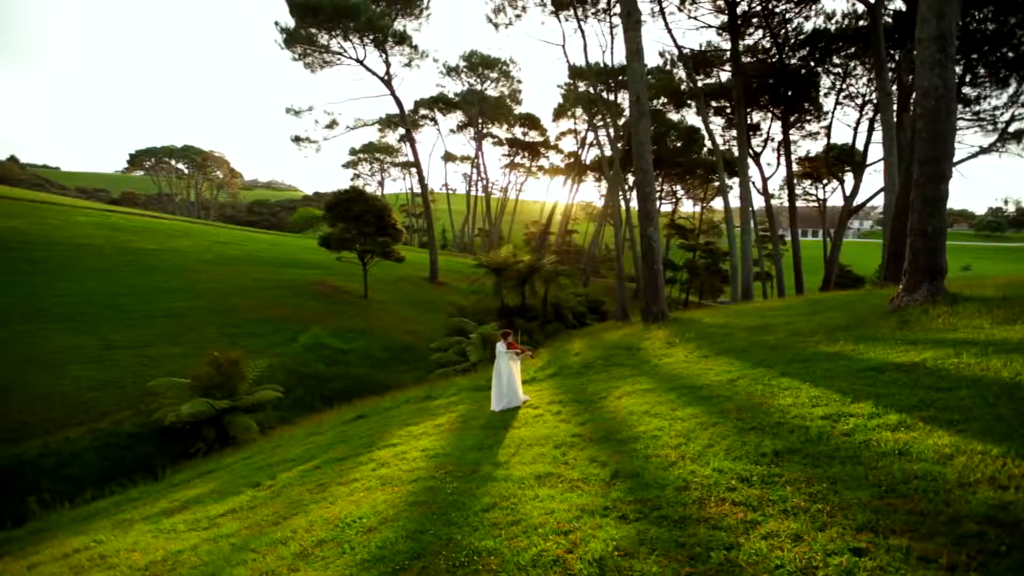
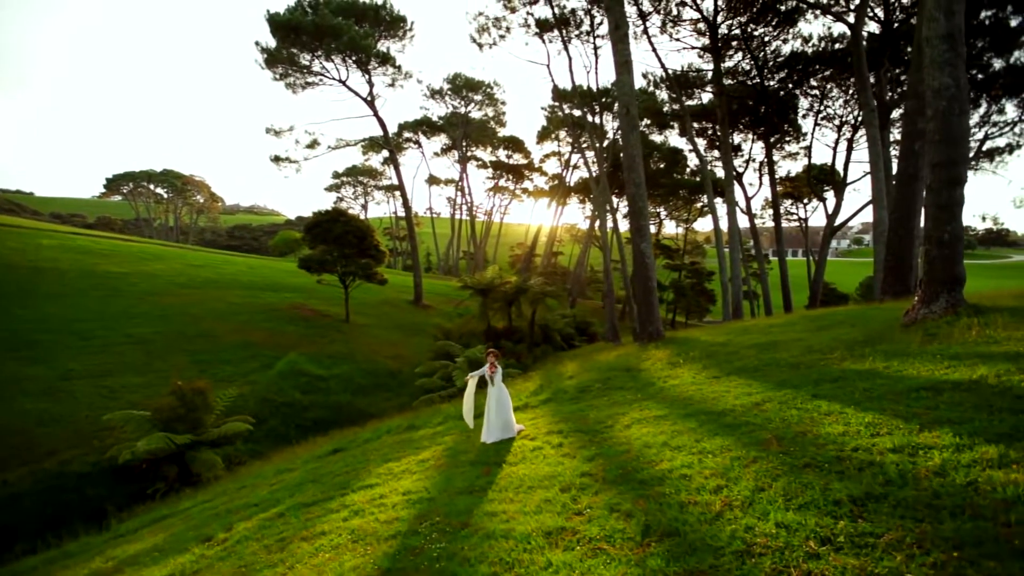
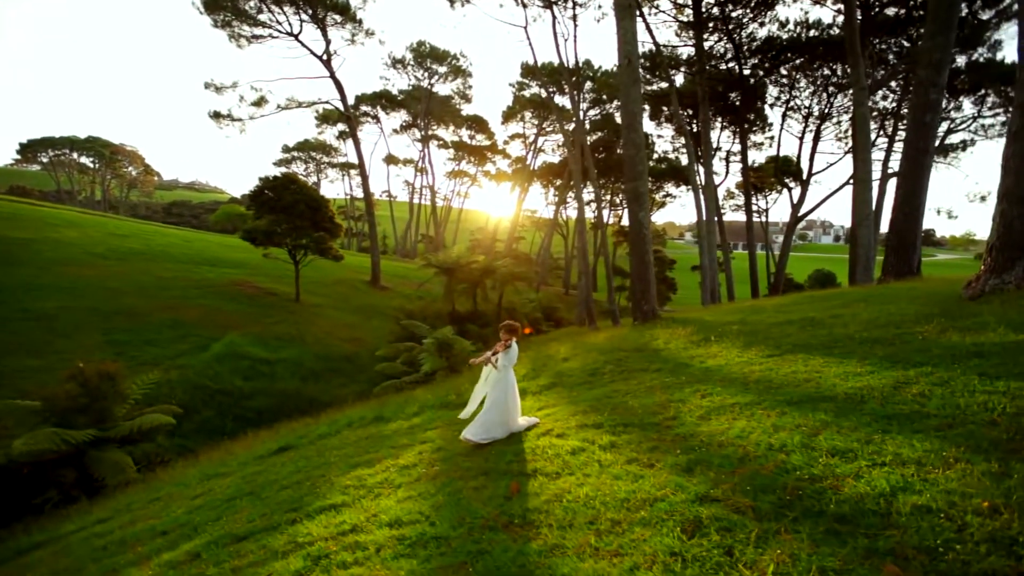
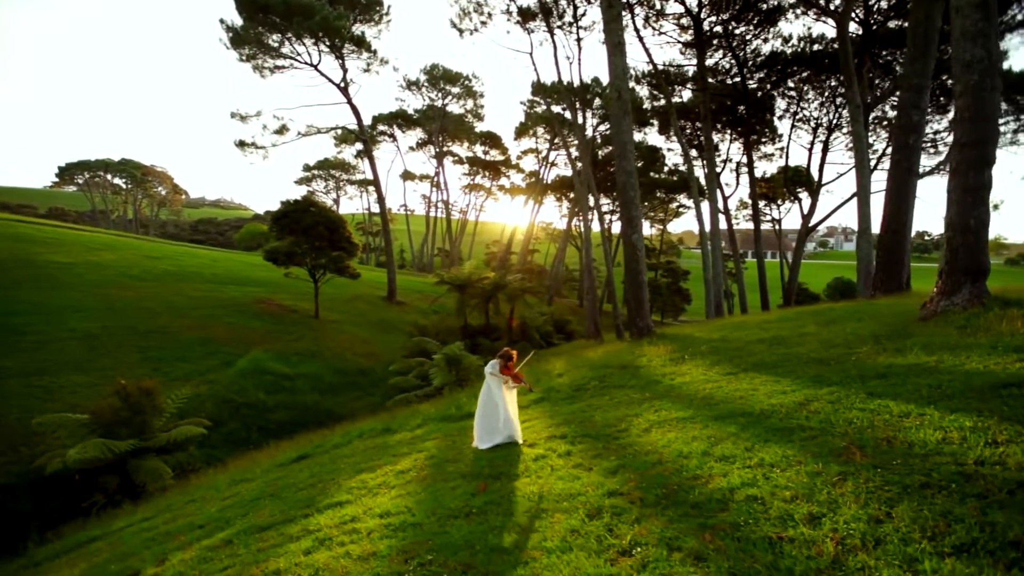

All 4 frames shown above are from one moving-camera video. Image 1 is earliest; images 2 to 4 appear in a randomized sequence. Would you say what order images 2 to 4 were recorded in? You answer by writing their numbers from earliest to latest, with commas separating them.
2, 4, 3
